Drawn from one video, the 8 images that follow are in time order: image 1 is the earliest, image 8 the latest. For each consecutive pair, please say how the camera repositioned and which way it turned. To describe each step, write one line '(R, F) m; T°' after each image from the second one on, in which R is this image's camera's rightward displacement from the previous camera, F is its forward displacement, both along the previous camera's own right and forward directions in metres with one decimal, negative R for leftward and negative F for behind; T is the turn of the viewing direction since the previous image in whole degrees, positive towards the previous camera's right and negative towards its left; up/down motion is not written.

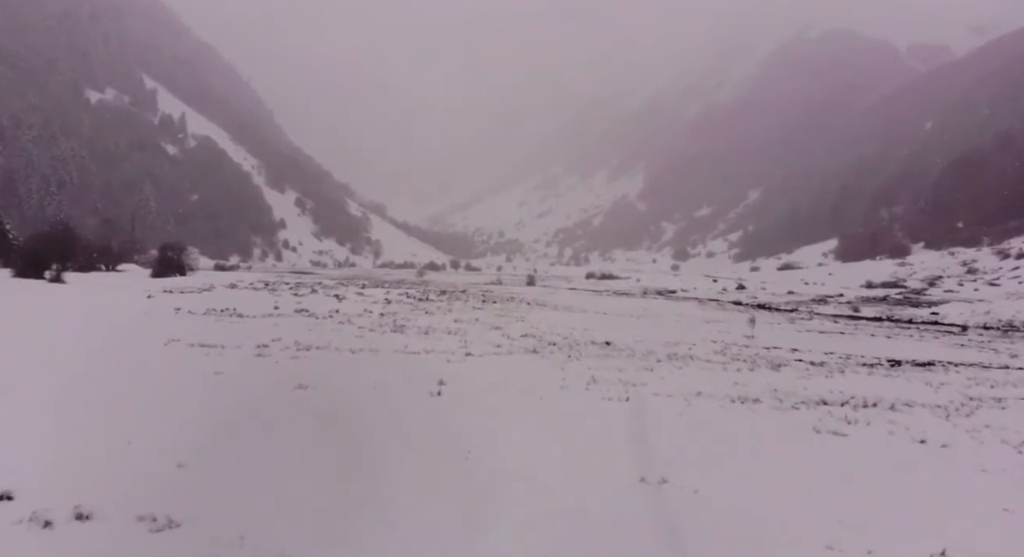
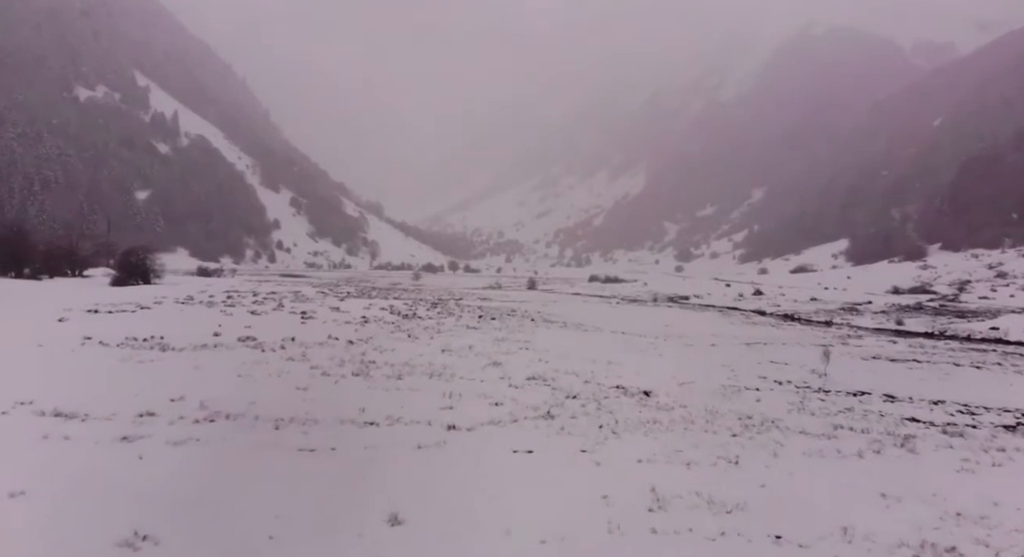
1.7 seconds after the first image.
(-0.1, +4.8) m; 0°
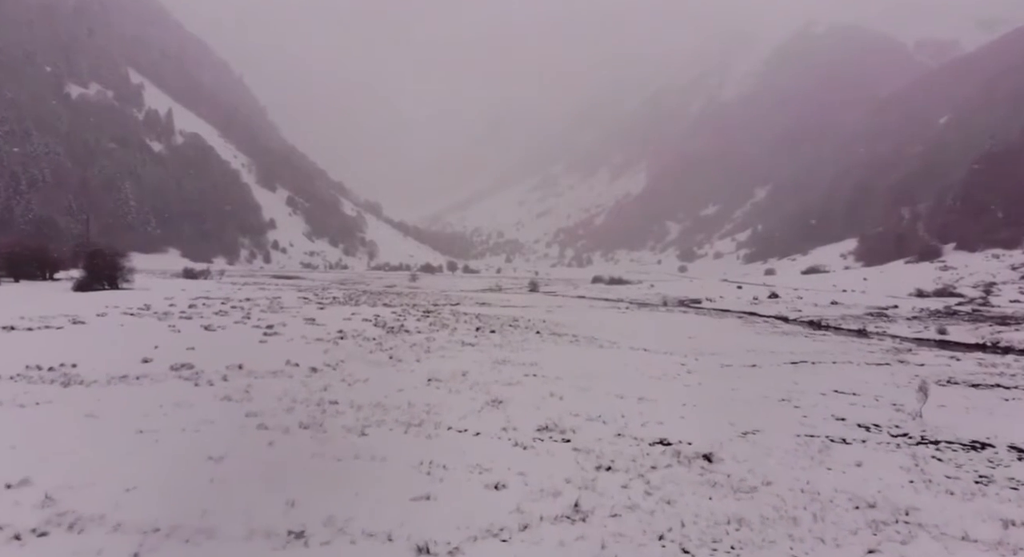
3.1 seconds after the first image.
(-0.1, +3.7) m; 0°
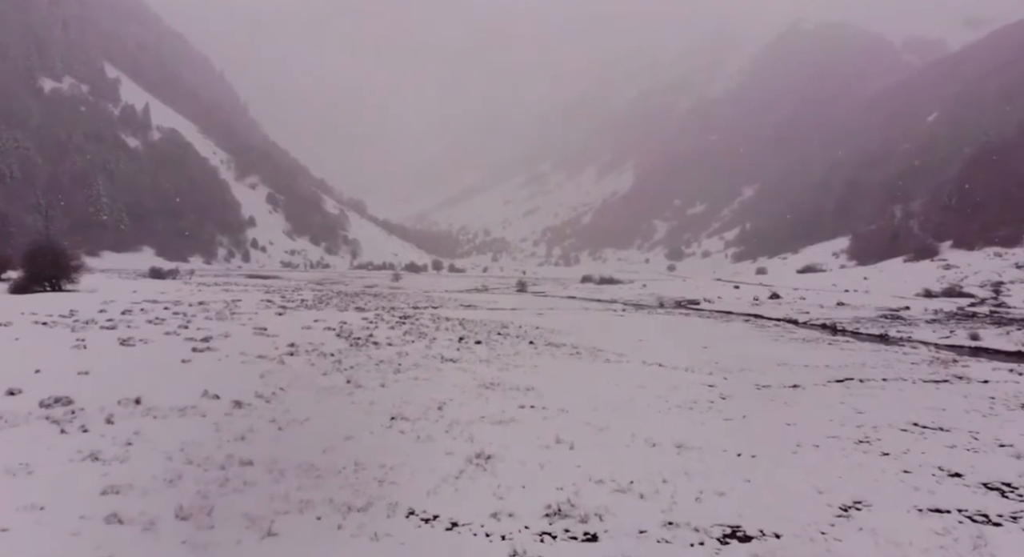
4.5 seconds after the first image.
(-0.1, +3.6) m; +1°
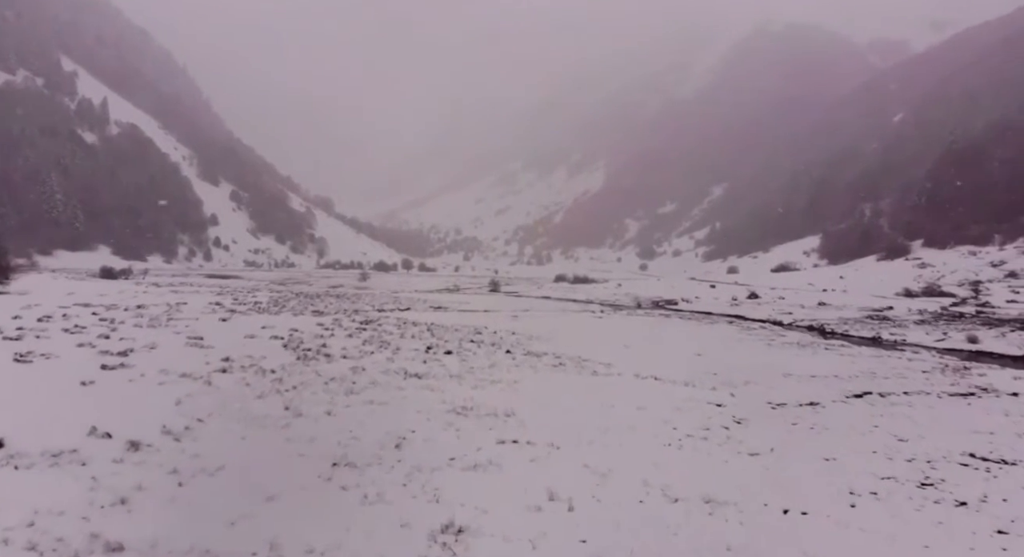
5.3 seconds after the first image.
(-0.1, +2.4) m; +2°
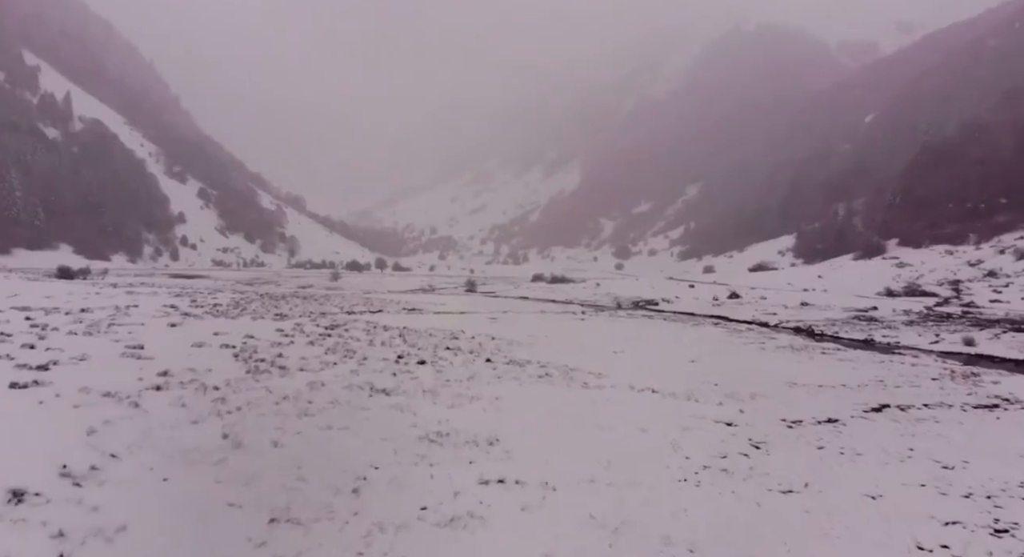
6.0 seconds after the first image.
(-0.1, +1.8) m; +2°
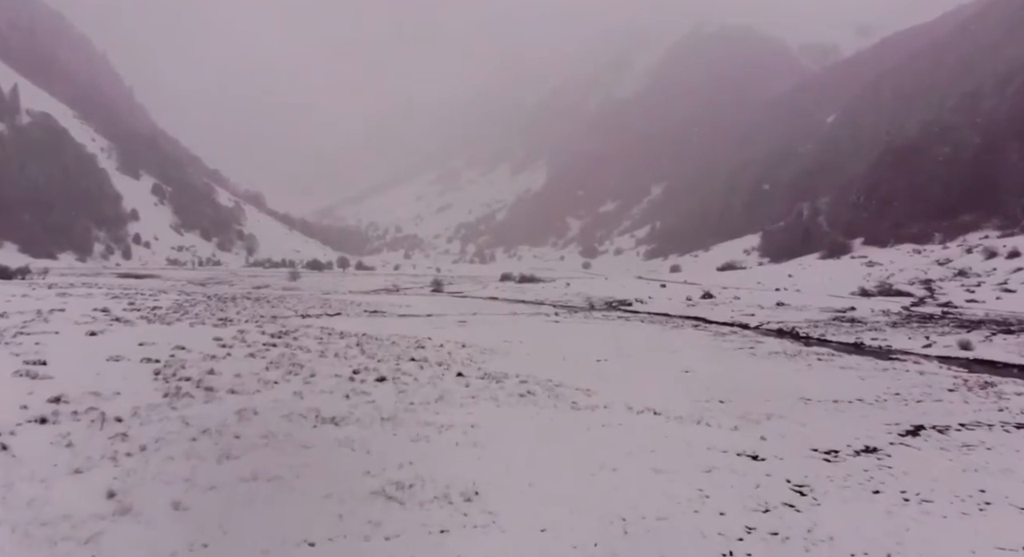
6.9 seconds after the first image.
(-0.2, +2.3) m; +3°
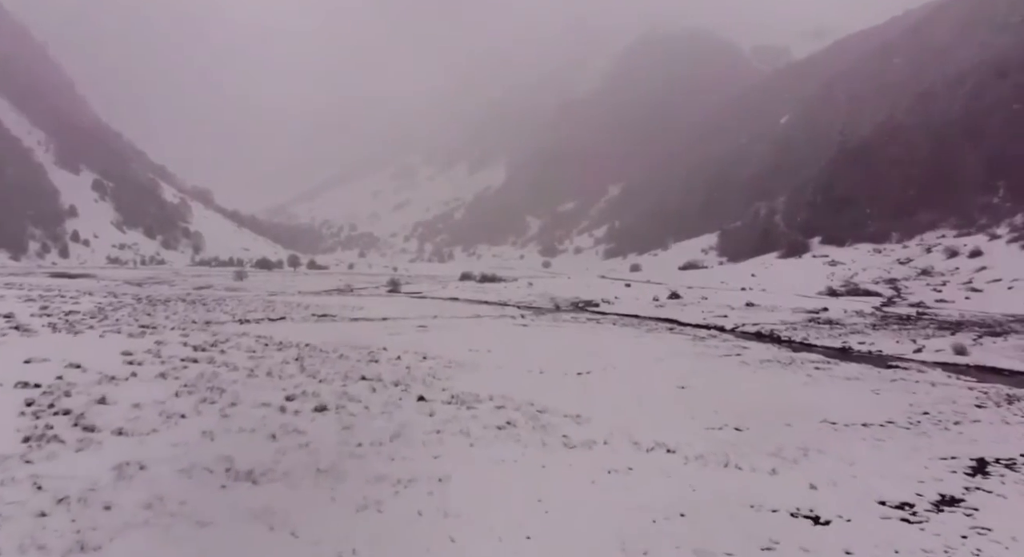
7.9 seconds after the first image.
(-0.3, +2.6) m; +3°
